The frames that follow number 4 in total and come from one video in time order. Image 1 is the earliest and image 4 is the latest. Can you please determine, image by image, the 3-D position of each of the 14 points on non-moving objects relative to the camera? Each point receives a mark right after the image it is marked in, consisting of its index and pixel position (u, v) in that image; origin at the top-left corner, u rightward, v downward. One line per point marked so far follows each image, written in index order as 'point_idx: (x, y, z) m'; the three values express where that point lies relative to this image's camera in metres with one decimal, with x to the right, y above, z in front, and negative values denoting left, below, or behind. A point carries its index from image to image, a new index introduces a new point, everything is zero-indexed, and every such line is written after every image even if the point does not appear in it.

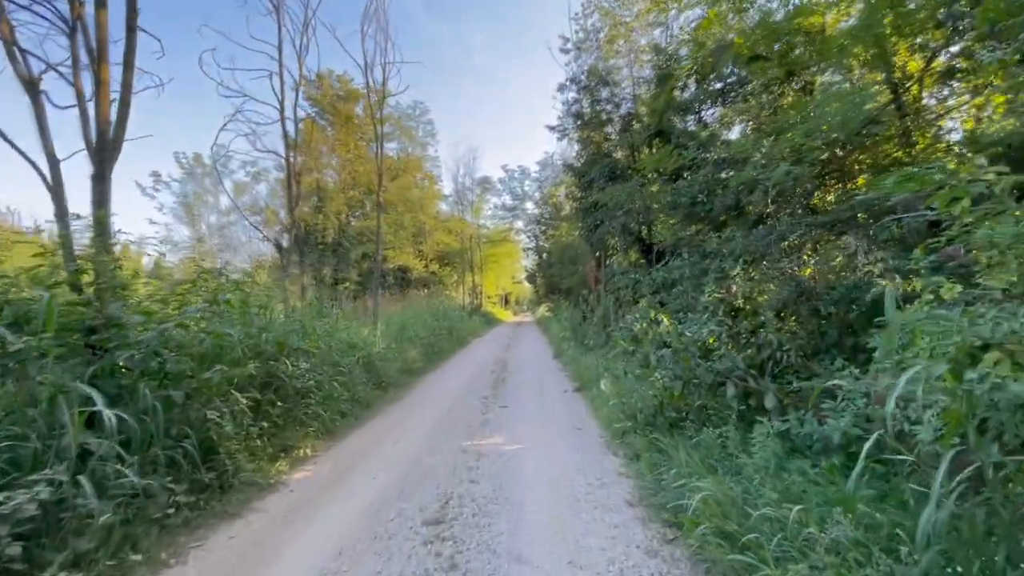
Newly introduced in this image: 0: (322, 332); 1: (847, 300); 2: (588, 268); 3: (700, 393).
0: (-3.3, -0.8, +8.0) m
1: (+4.0, -0.1, +5.5) m
2: (+3.1, +0.8, +18.6) m
3: (+2.1, -1.2, +5.2) m
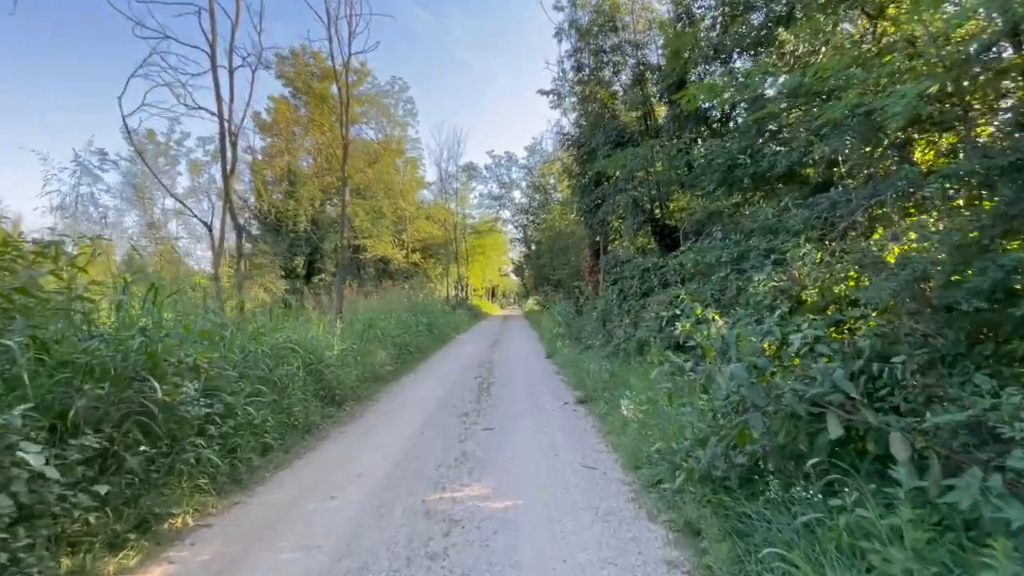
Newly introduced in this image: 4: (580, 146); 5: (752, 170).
0: (-3.5, -0.6, +6.0) m
1: (+3.8, 0.0, +3.7) m
2: (+2.6, +1.1, +16.8) m
3: (+2.0, -1.1, +3.4) m
4: (+1.6, +3.4, +11.0) m
5: (+3.4, +1.7, +6.5) m
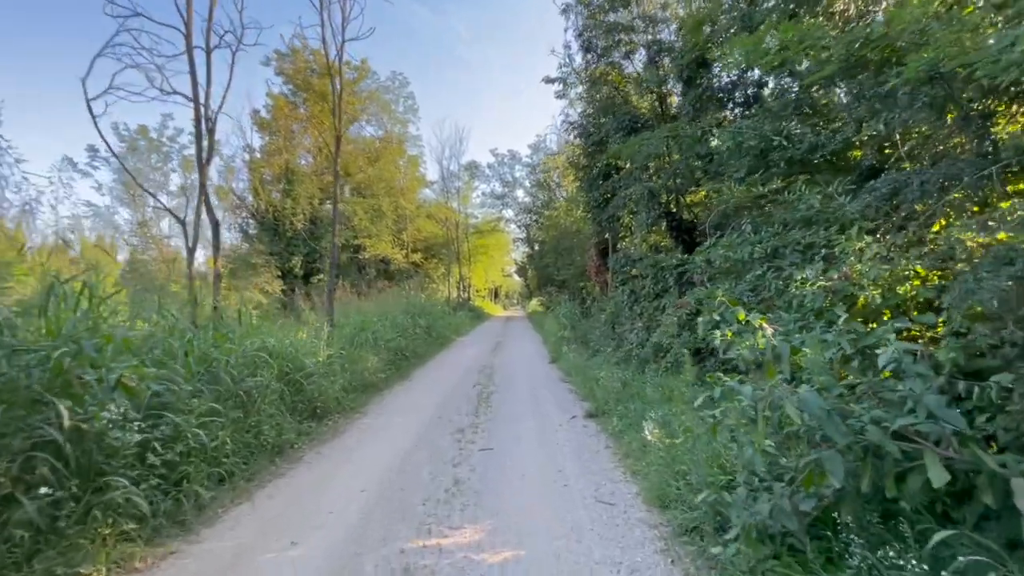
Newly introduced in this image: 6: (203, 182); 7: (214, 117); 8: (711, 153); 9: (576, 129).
0: (-3.5, -0.6, +5.3) m
1: (+3.9, 0.0, +2.9) m
2: (+2.7, +1.1, +16.0) m
3: (+2.0, -1.1, +2.6) m
4: (+1.7, +3.4, +10.2) m
5: (+3.4, +1.6, +5.7) m
6: (-5.2, +1.8, +7.8) m
7: (-5.2, +3.0, +8.1) m
8: (+3.2, +2.1, +7.4) m
9: (+1.5, +3.6, +10.6) m
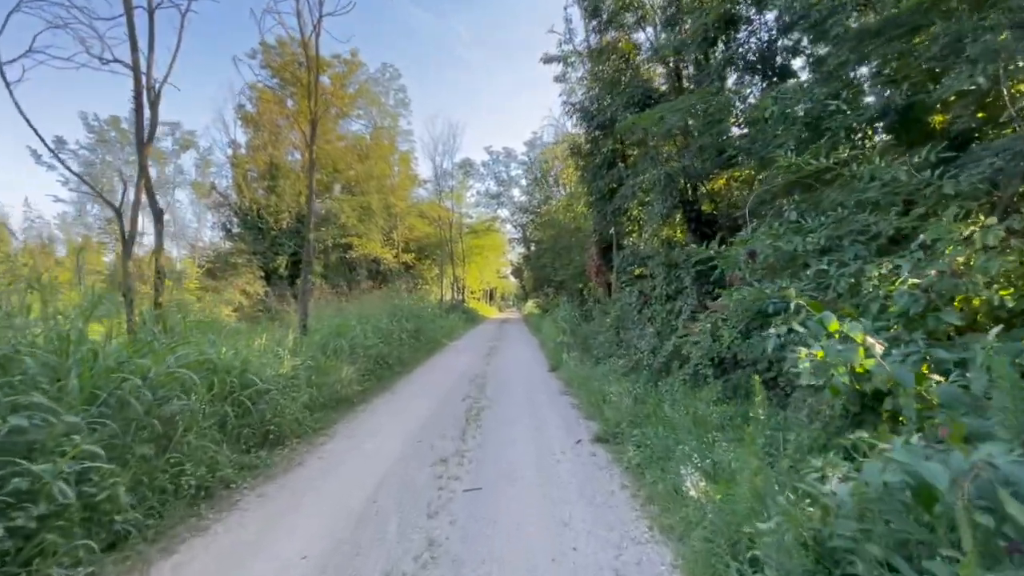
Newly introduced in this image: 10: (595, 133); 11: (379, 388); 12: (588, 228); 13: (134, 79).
0: (-3.5, -0.6, +4.1) m
1: (+3.8, 0.0, +1.8) m
2: (+2.5, +1.1, +14.9) m
3: (+2.0, -1.1, +1.5) m
4: (+1.6, +3.3, +9.1) m
5: (+3.3, +1.6, +4.6) m
6: (-5.3, +1.8, +6.6) m
7: (-5.3, +3.0, +6.9) m
8: (+3.1, +2.1, +6.4) m
9: (+1.4, +3.6, +9.5) m
10: (+1.6, +3.1, +9.3) m
11: (-2.6, -1.9, +9.0) m
12: (+2.4, +1.9, +14.5) m
13: (-5.5, +3.1, +6.8) m
